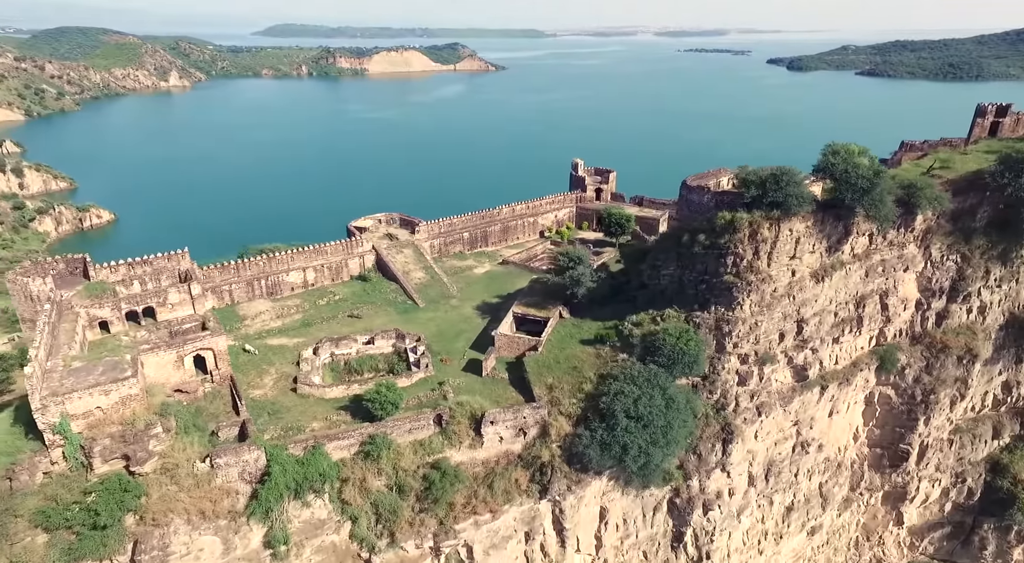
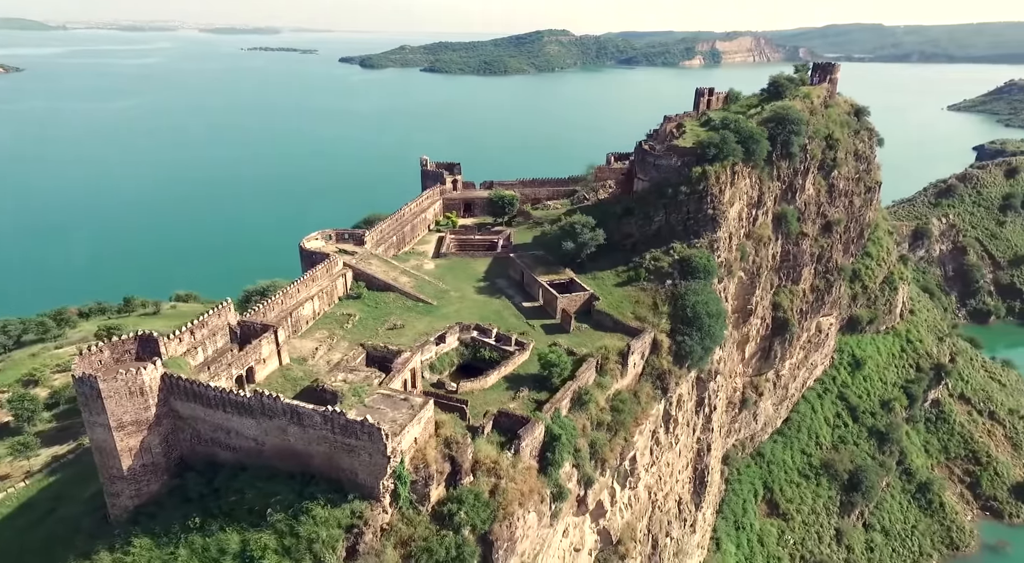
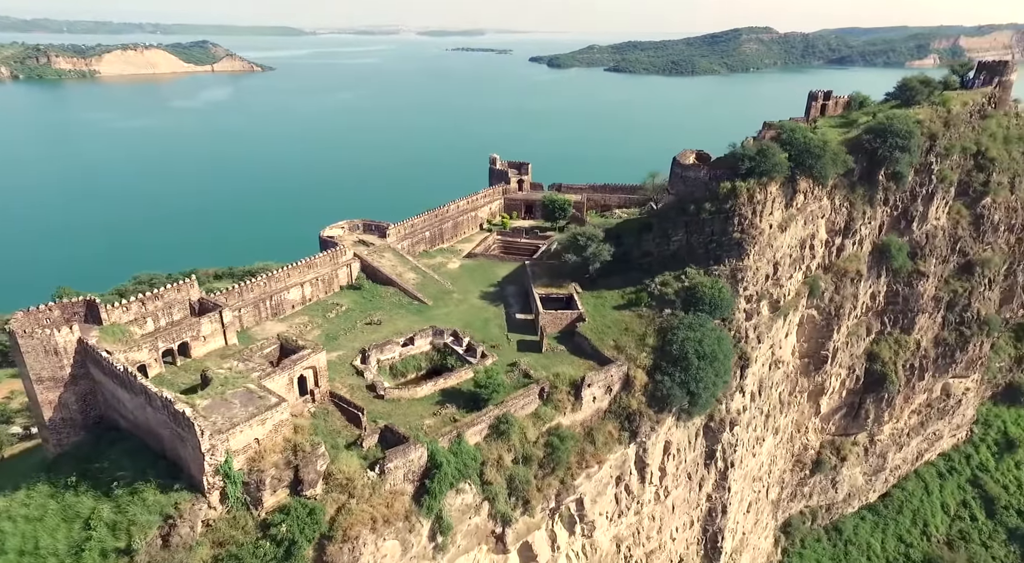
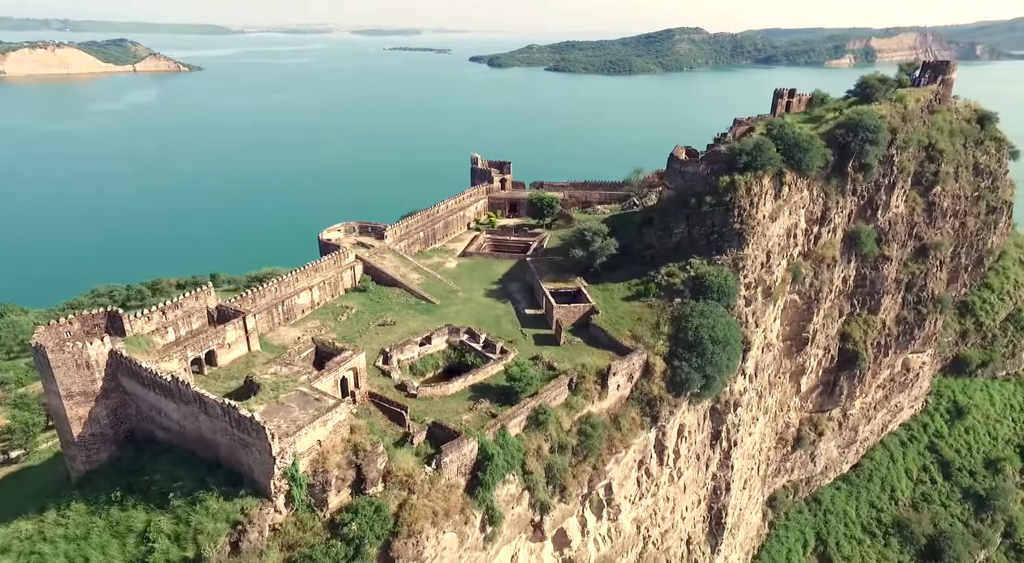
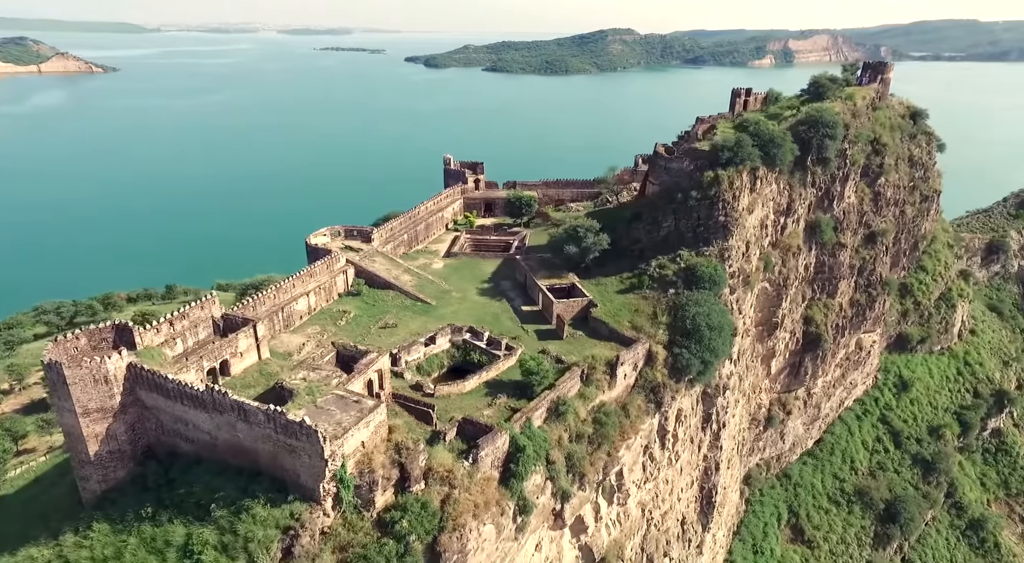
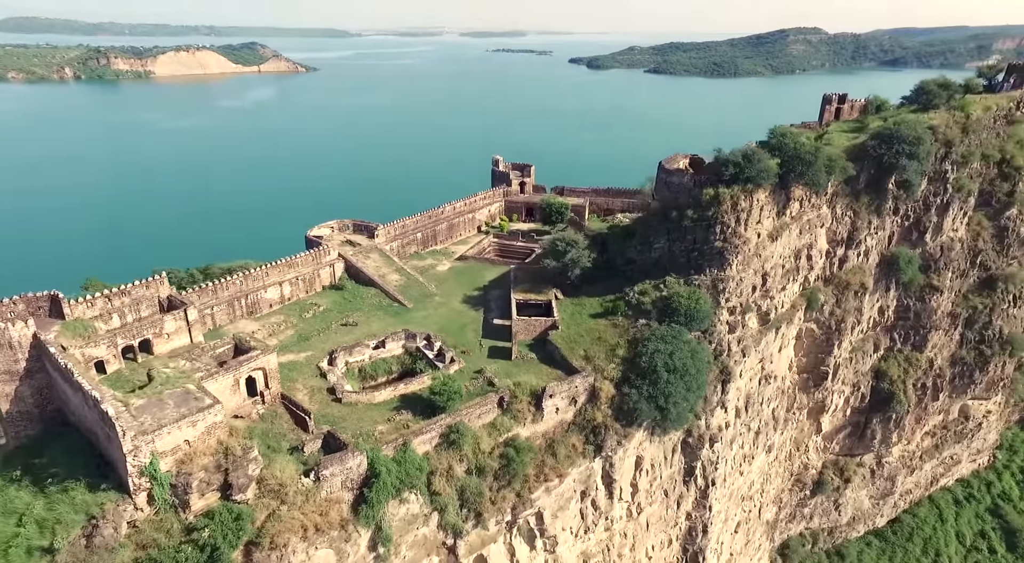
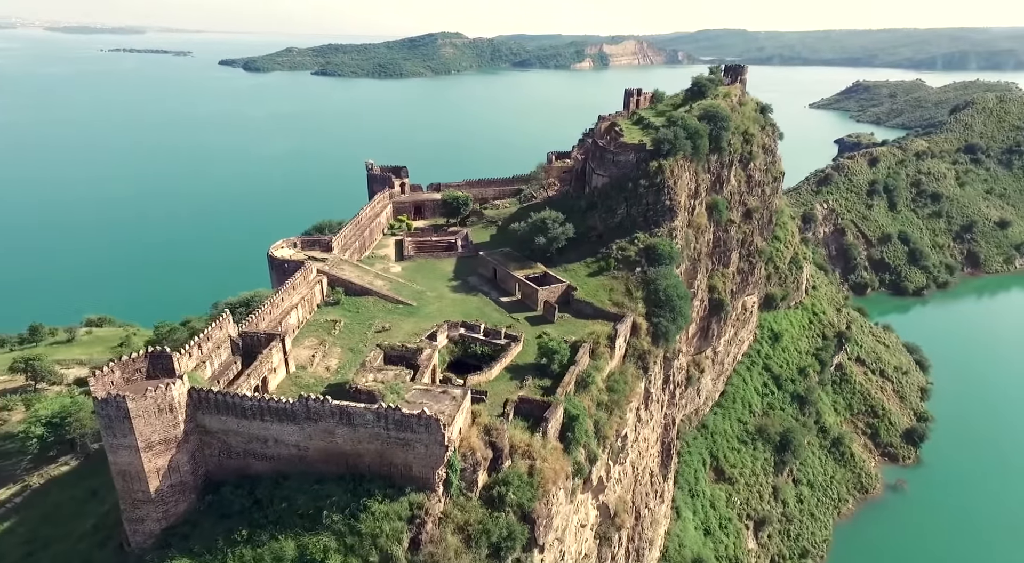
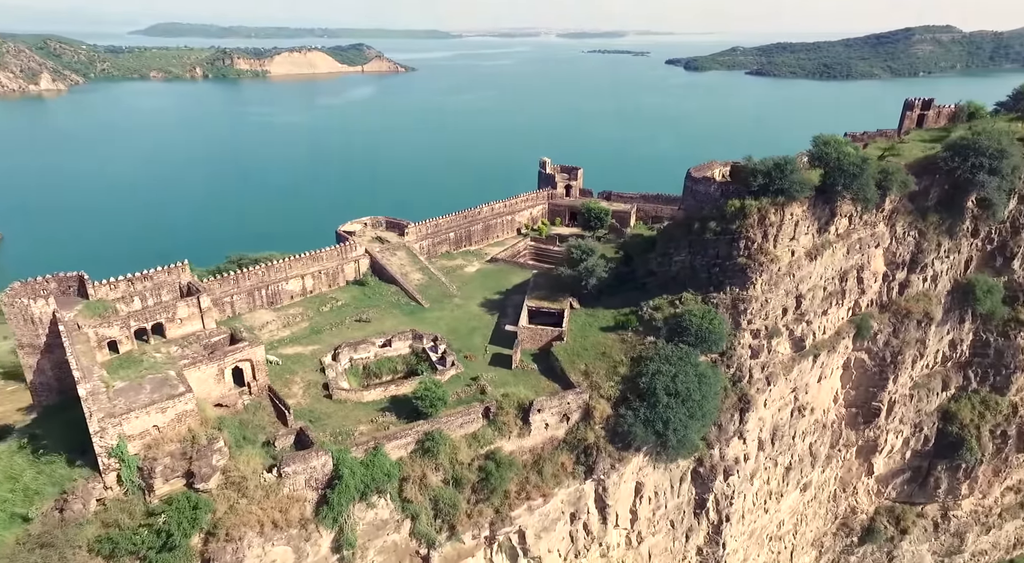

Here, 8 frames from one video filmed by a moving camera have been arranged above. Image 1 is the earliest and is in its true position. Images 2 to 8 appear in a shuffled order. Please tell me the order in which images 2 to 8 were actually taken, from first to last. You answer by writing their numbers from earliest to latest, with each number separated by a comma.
8, 6, 3, 4, 5, 2, 7
